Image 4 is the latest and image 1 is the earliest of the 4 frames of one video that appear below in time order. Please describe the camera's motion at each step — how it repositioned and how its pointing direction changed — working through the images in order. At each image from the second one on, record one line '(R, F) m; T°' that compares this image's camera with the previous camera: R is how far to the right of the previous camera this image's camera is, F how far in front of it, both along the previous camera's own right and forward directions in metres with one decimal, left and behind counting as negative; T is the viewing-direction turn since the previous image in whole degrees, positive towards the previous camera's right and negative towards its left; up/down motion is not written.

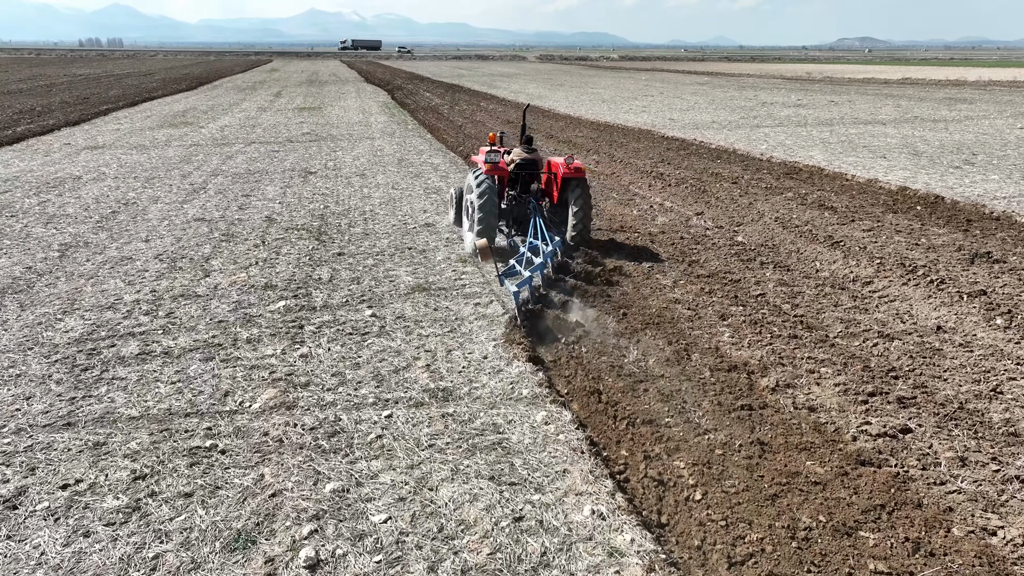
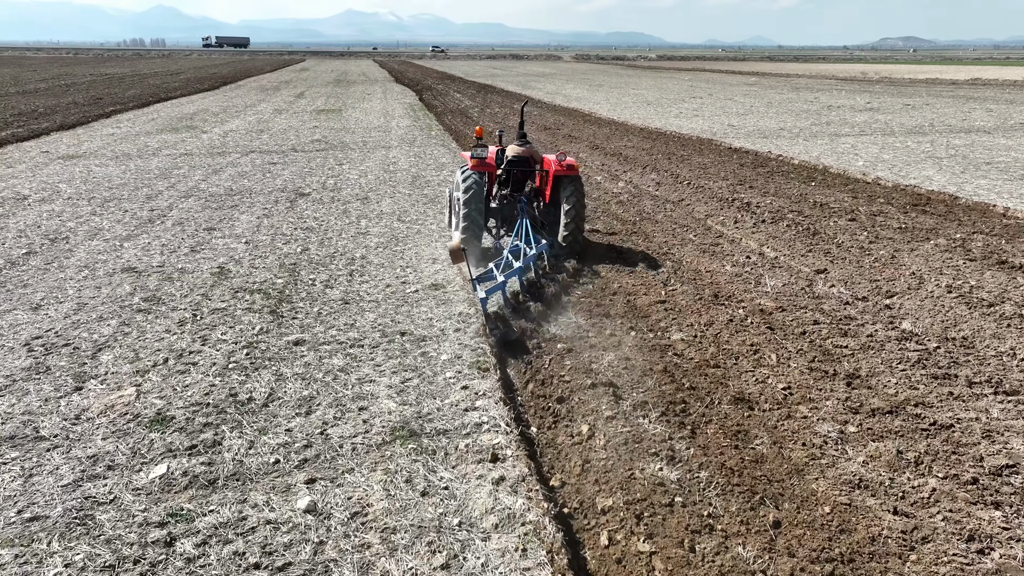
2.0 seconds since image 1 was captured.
(-0.1, +2.1) m; -3°
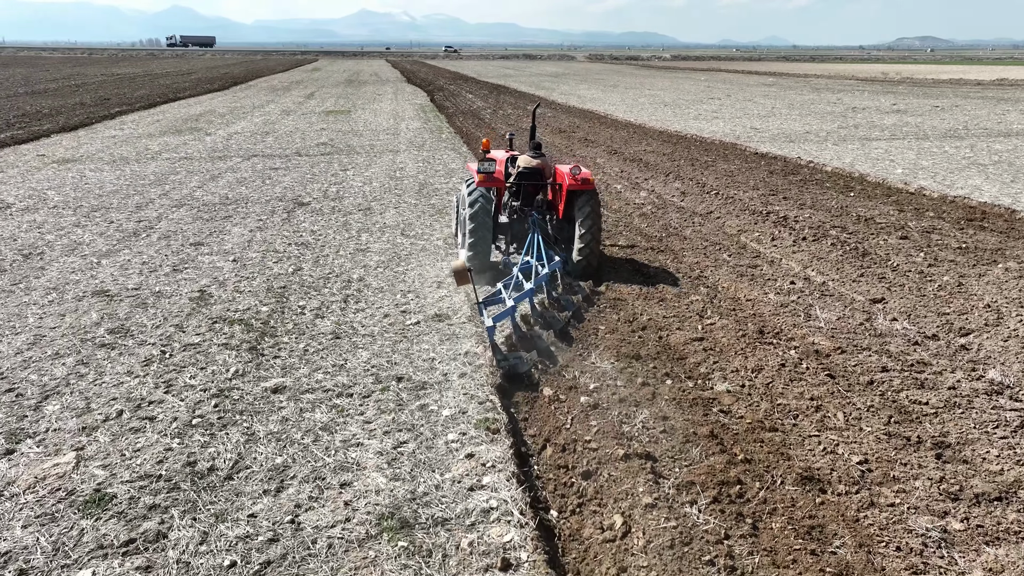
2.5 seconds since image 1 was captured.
(0.0, +0.6) m; -1°
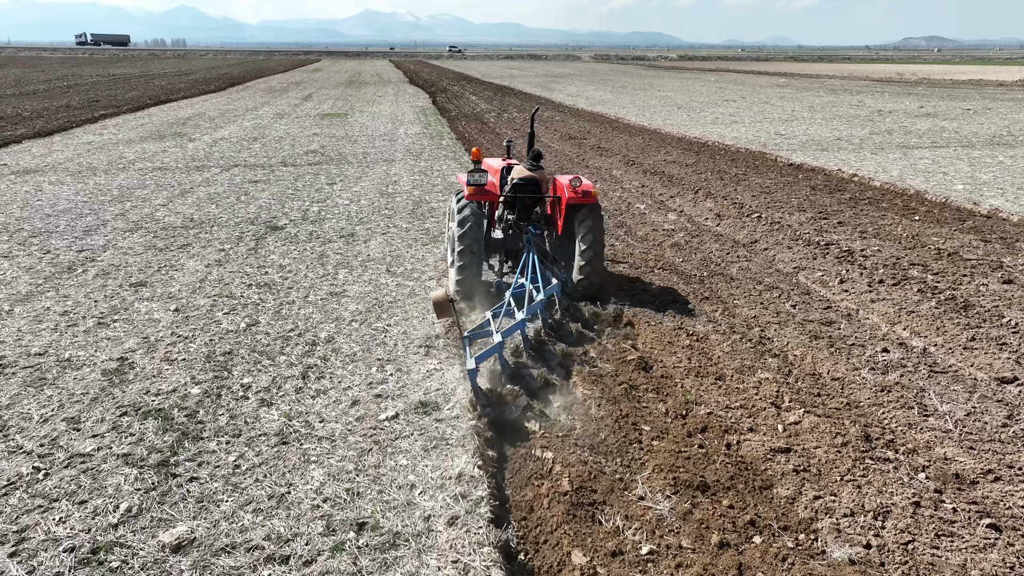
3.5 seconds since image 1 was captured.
(0.0, +1.1) m; 0°
